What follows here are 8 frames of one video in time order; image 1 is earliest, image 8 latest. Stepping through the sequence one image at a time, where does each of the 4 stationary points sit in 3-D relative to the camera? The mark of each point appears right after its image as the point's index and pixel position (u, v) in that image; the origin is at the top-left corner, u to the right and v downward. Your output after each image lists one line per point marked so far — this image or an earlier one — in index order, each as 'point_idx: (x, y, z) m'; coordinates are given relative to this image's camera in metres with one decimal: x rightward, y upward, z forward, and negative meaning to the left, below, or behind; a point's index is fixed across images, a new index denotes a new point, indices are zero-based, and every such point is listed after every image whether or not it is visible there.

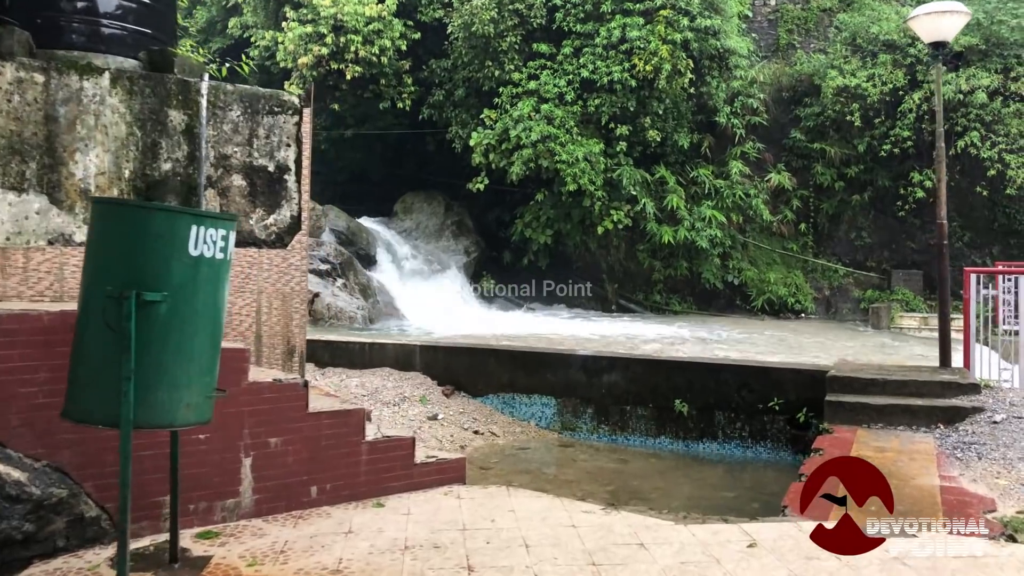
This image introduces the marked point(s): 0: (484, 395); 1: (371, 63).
0: (-0.2, -1.0, +7.5) m
1: (-2.3, +3.7, +14.0) m
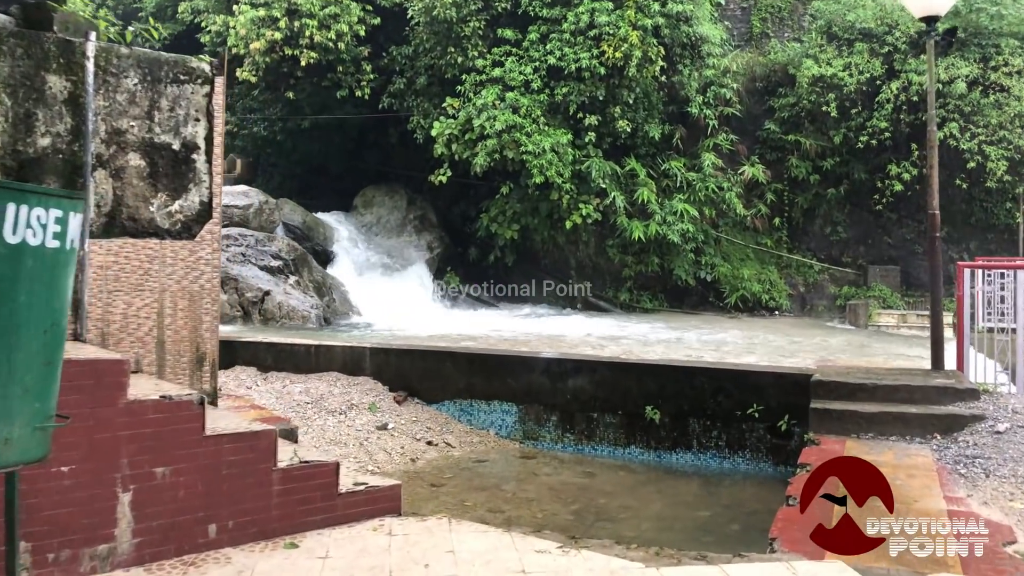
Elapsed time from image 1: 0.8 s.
0: (-0.6, -0.9, +6.9) m
1: (-2.9, +3.7, +13.3) m
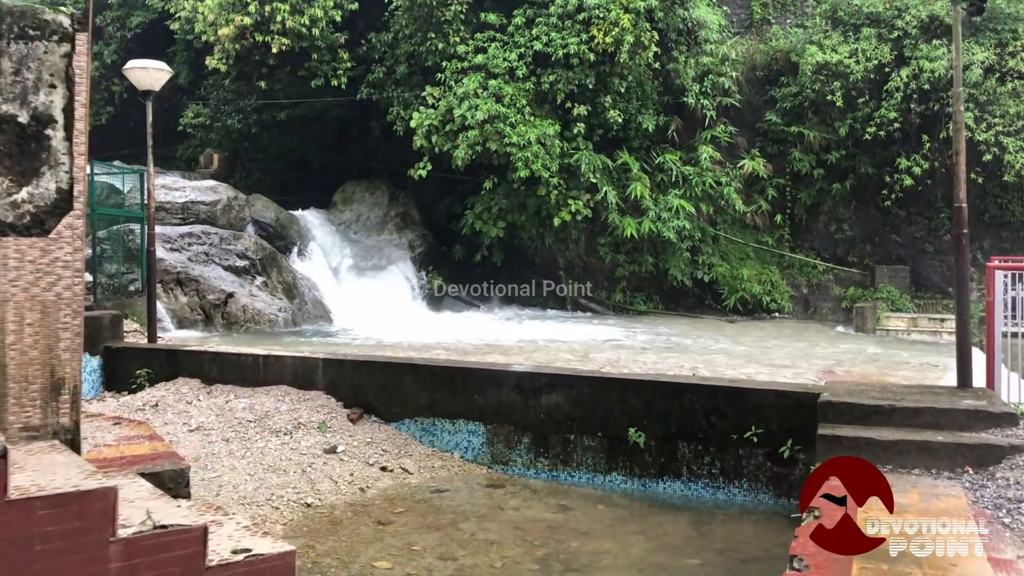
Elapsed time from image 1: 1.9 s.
0: (-0.8, -1.0, +6.1) m
1: (-3.1, +3.7, +12.5) m
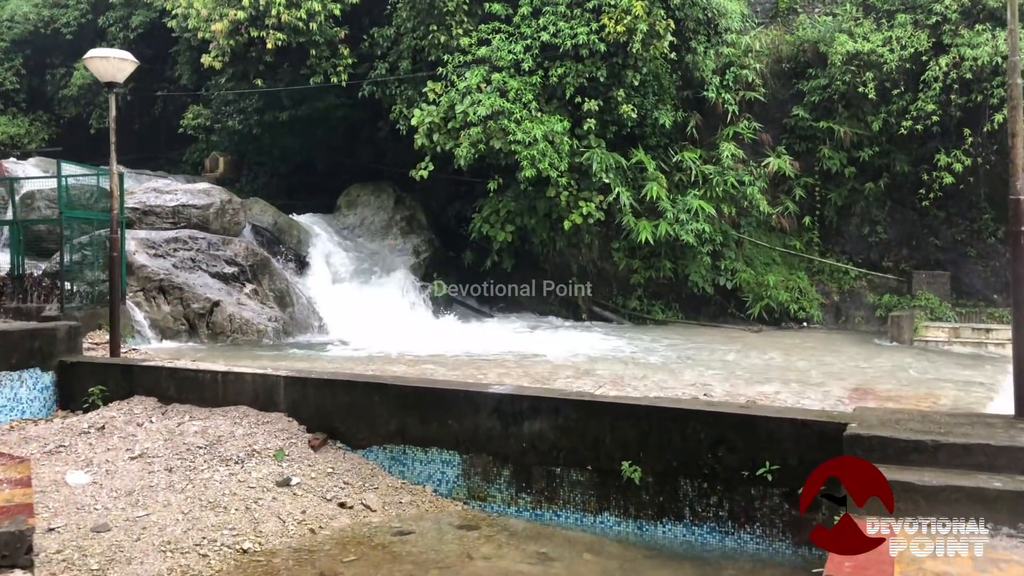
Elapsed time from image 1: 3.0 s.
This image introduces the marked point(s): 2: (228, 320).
0: (-0.9, -1.0, +5.4) m
1: (-3.0, +3.6, +11.9) m
2: (-3.2, -0.4, +9.7) m
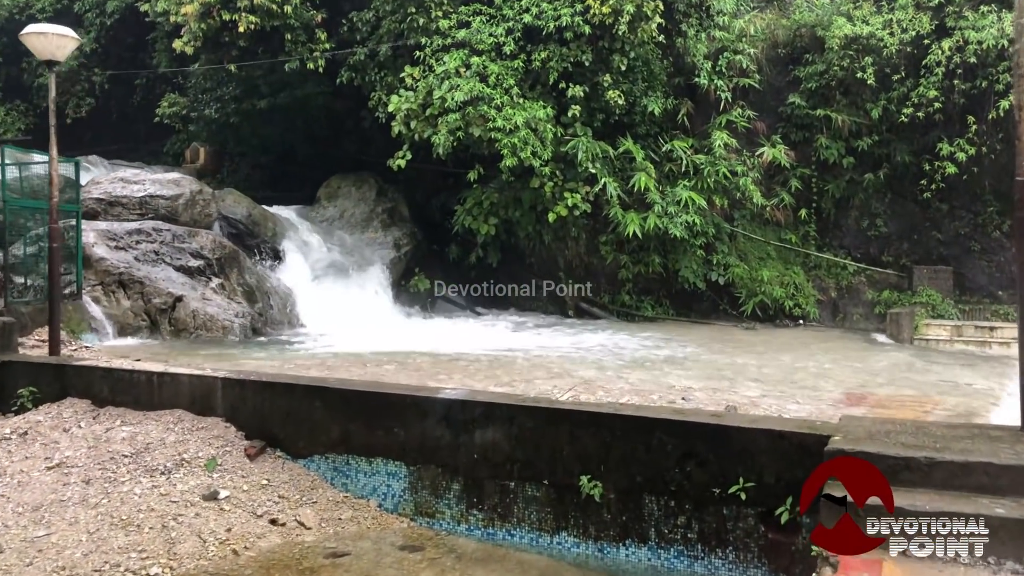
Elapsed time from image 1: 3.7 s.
0: (-1.2, -1.0, +4.9) m
1: (-3.2, +3.7, +11.4) m
2: (-3.5, -0.3, +9.2) m
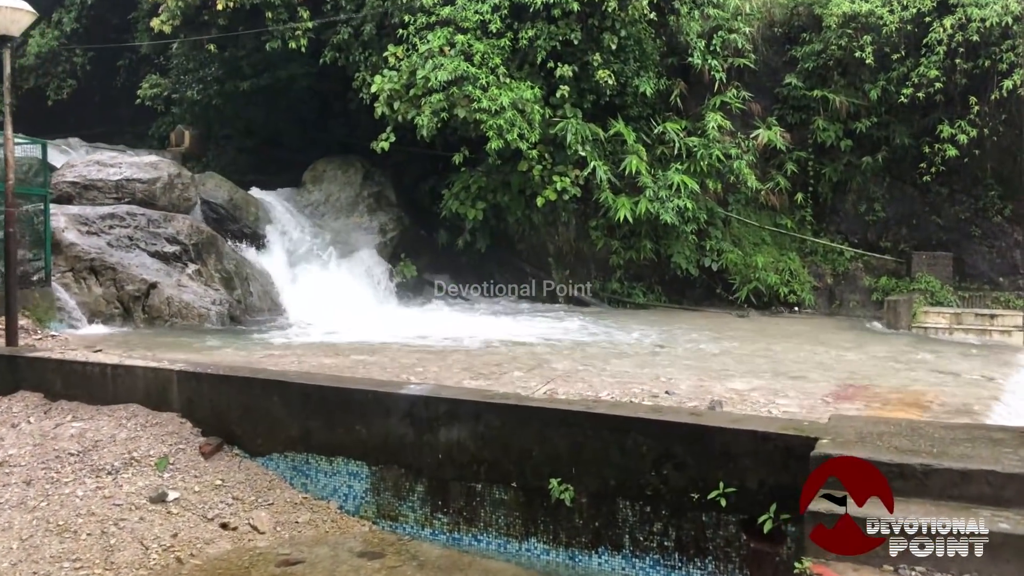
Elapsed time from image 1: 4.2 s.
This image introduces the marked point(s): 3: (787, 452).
0: (-1.3, -0.9, +4.6) m
1: (-3.4, +3.9, +11.1) m
2: (-3.6, -0.2, +8.9) m
3: (+1.1, -0.6, +3.3) m
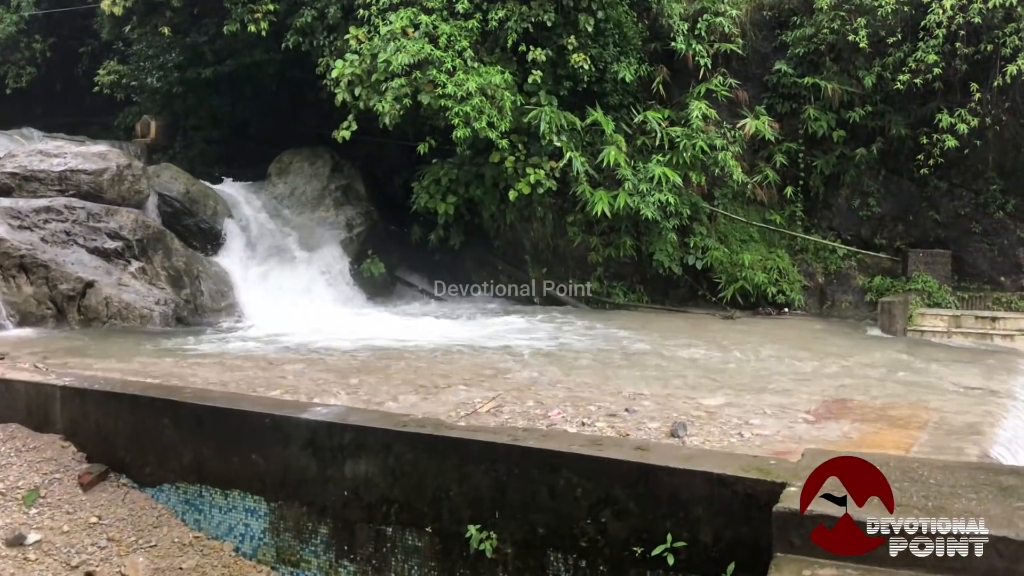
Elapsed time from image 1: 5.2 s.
0: (-1.7, -0.9, +4.0) m
1: (-3.7, +3.9, +10.4) m
2: (-4.0, -0.1, +8.3) m
3: (+0.8, -0.7, +2.7) m
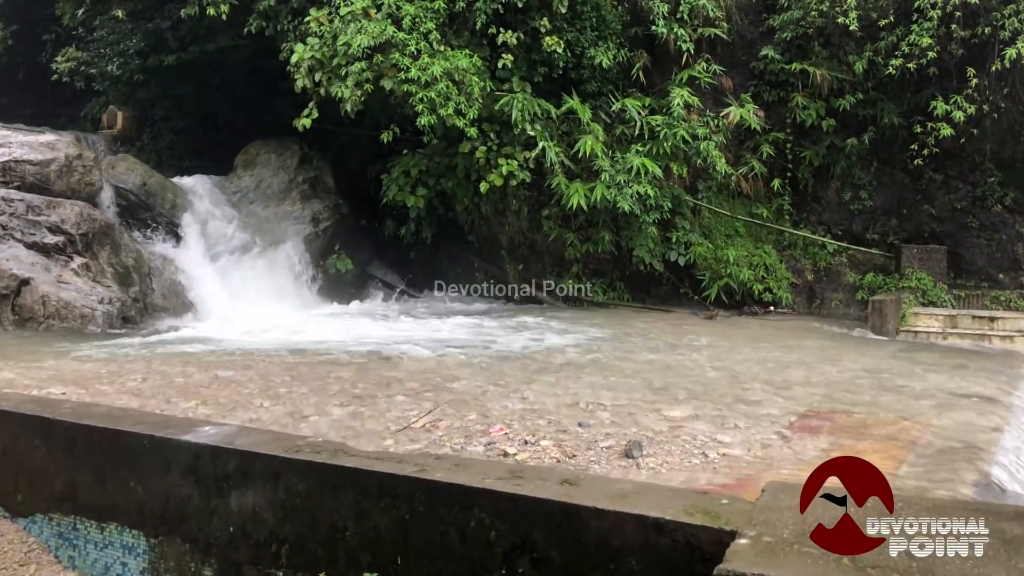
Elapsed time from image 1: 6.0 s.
0: (-2.0, -0.9, +3.4) m
1: (-4.0, +3.9, +9.8) m
2: (-4.3, -0.1, +7.7) m
3: (+0.5, -0.7, +2.2) m
